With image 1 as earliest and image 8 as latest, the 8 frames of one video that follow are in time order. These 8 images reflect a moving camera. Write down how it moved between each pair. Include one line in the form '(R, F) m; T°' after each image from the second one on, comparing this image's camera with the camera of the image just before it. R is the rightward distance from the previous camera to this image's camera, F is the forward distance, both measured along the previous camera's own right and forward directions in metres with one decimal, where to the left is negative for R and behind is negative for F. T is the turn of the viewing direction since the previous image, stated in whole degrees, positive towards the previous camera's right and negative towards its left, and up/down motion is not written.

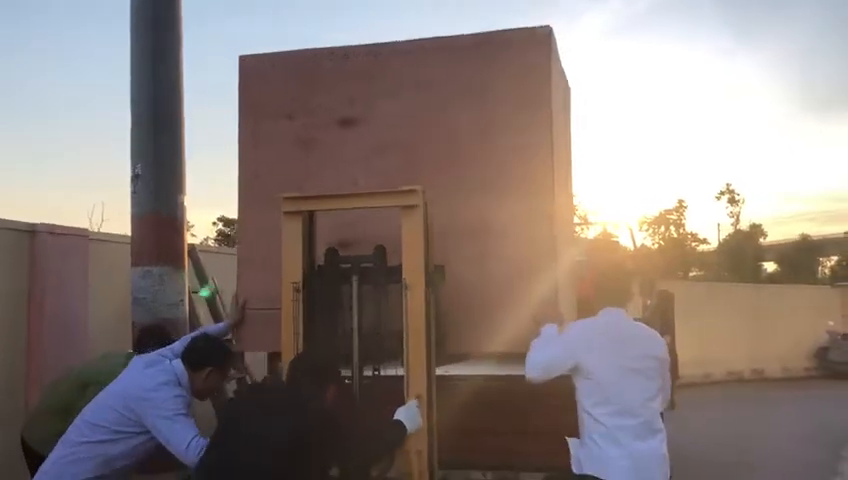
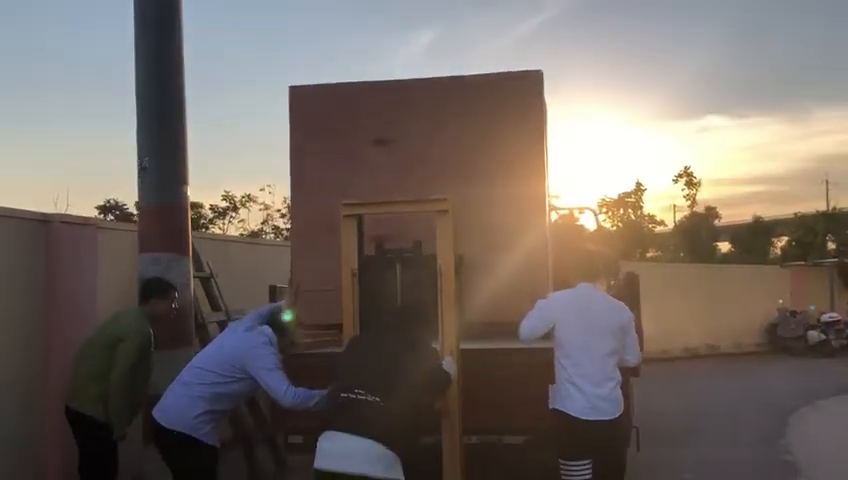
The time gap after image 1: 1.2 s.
(-0.2, -0.5) m; +3°
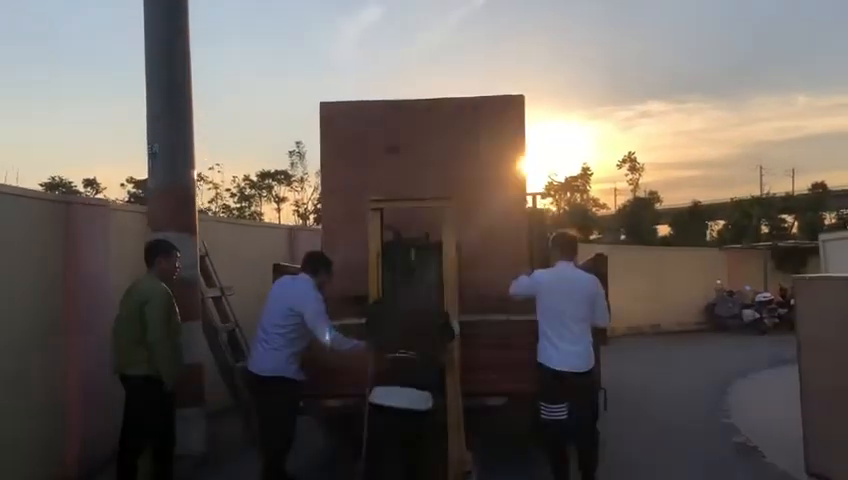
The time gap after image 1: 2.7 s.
(-0.4, -0.6) m; +4°
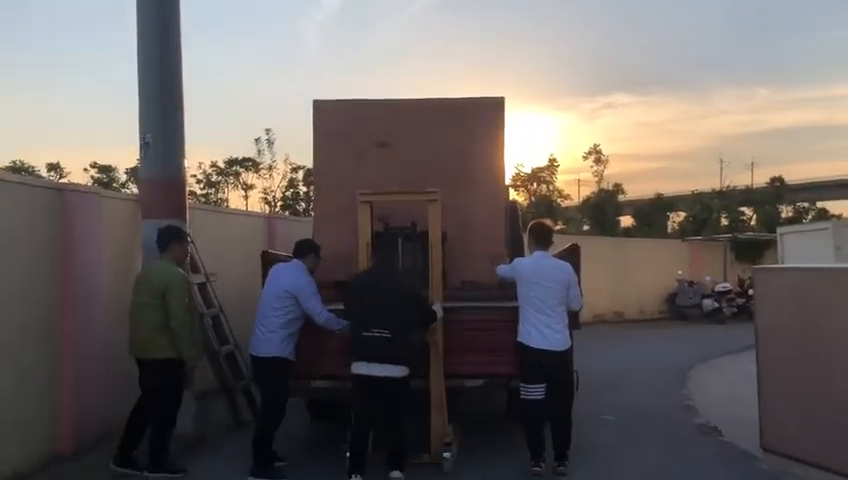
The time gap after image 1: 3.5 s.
(-0.2, -0.3) m; +3°
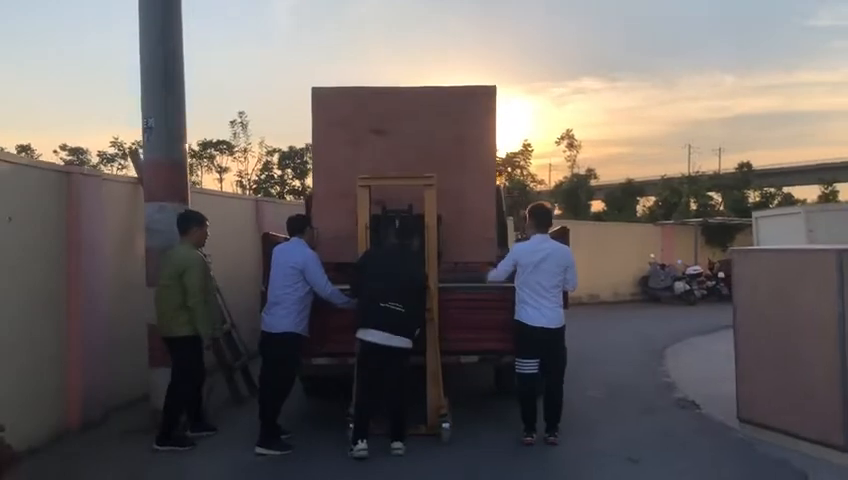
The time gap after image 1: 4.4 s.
(-0.2, -0.2) m; +2°
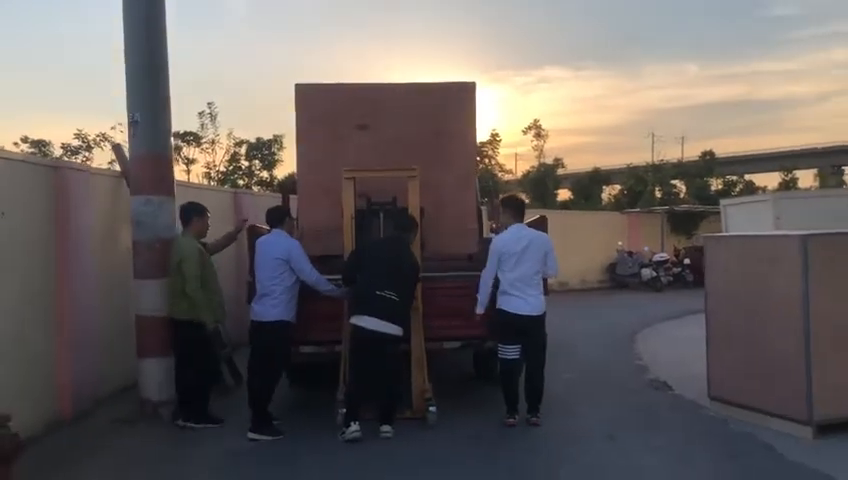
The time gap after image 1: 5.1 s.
(-0.1, -0.2) m; +2°
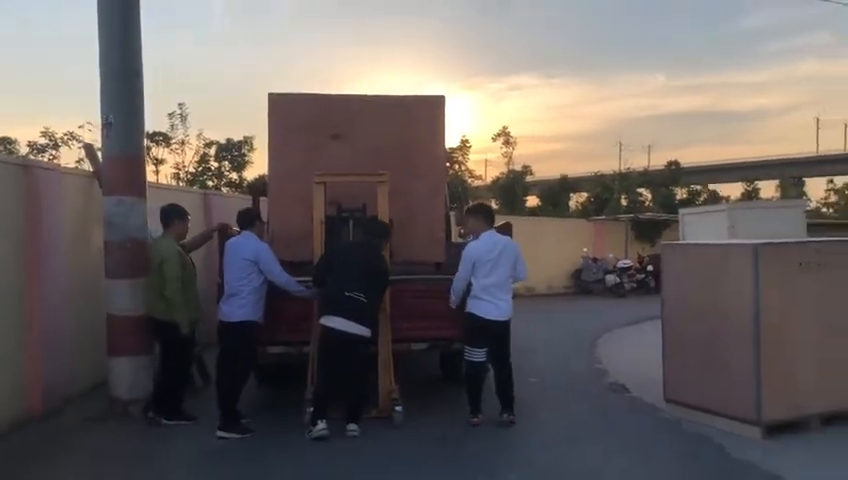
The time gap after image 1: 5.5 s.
(0.0, -0.2) m; +2°
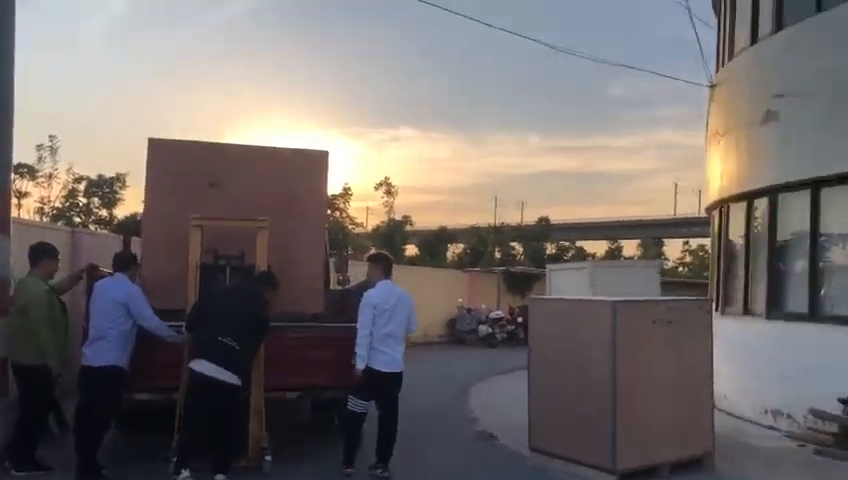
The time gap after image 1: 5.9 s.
(0.0, -0.1) m; +9°
